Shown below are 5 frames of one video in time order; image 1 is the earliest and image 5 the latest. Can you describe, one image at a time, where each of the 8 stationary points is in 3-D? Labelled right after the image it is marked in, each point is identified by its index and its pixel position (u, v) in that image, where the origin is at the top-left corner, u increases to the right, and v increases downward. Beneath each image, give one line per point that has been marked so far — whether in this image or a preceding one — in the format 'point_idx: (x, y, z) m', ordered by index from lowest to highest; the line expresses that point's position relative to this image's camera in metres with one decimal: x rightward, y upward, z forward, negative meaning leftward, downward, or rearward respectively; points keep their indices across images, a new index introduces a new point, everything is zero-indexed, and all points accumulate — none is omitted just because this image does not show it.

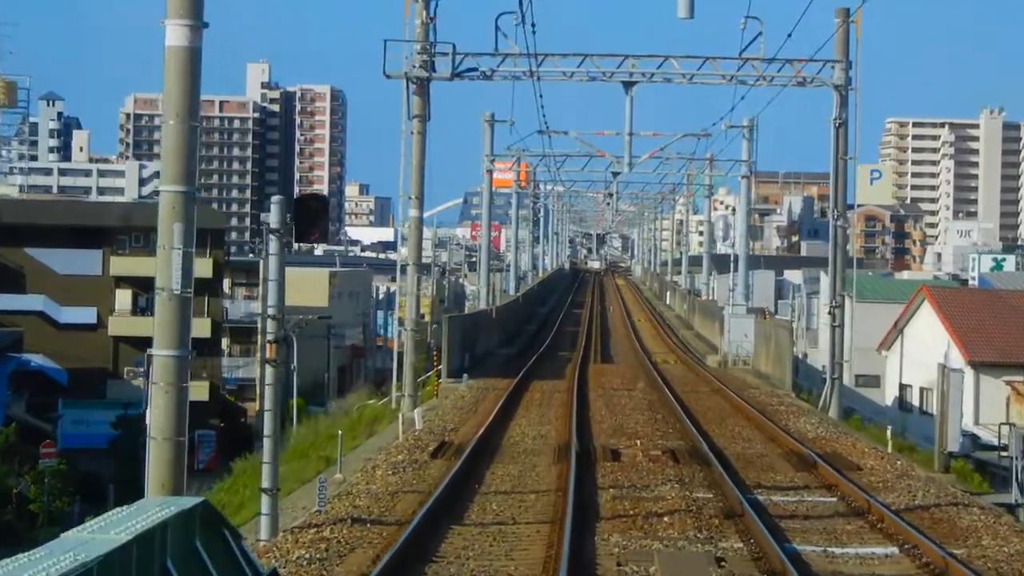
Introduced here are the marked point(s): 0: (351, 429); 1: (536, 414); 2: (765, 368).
0: (-1.1, -1.0, +14.4) m
1: (+0.1, -0.8, +13.0) m
2: (+2.3, -0.7, +19.4) m
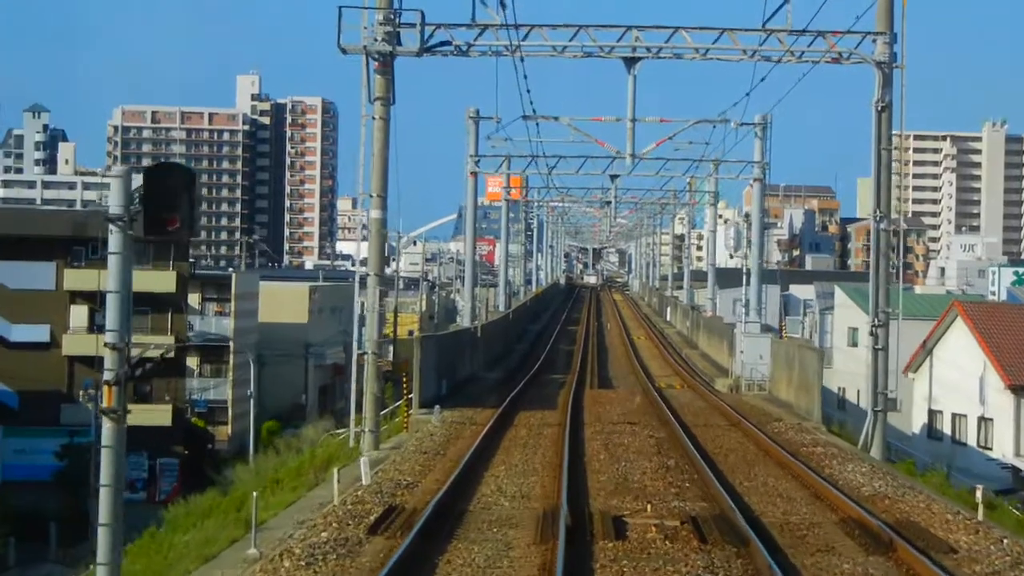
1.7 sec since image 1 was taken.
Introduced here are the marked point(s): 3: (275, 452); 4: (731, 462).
0: (-1.2, -1.1, +11.9) m
1: (0.0, -0.8, +10.5) m
2: (+2.2, -0.8, +16.9) m
3: (-1.7, -1.2, +15.5) m
4: (+1.1, -0.9, +10.8) m
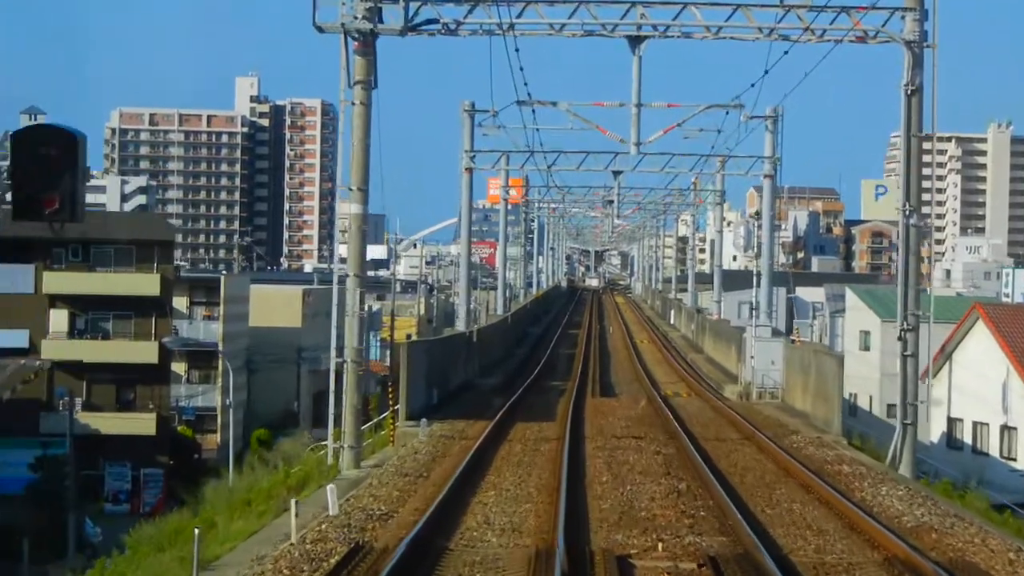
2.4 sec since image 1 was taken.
0: (-1.2, -1.1, +10.8) m
1: (0.0, -0.9, +9.4) m
2: (+2.1, -0.9, +15.8) m
3: (-1.8, -1.2, +14.4) m
4: (+1.1, -0.9, +9.6) m
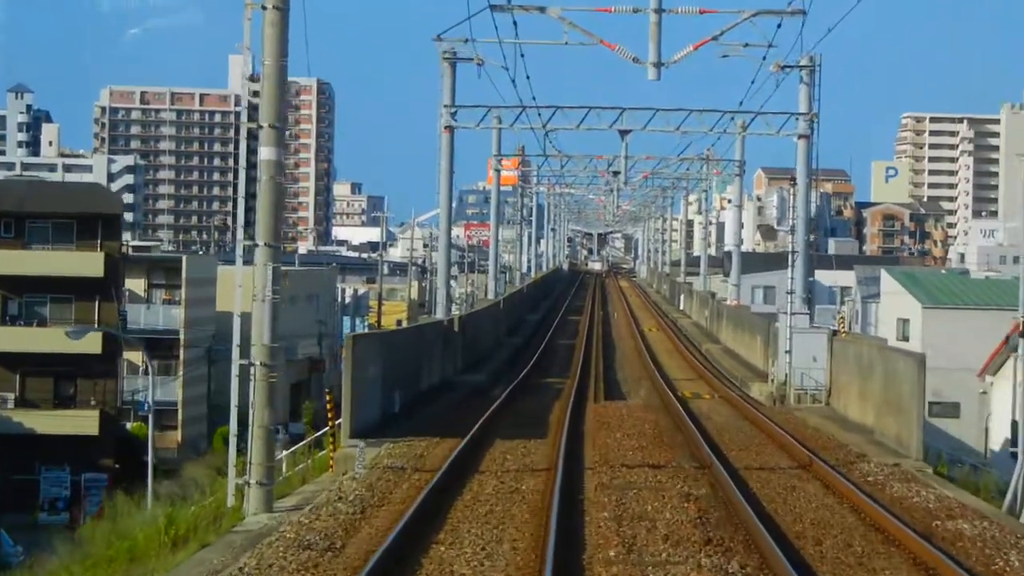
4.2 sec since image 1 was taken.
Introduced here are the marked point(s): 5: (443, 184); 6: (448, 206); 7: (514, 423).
0: (-1.4, -1.0, +7.5) m
1: (-0.1, -0.8, +6.1) m
2: (+2.0, -0.7, +12.5) m
3: (-1.9, -1.1, +11.1) m
4: (+0.9, -0.8, +6.3) m
5: (-0.6, +0.9, +18.6) m
6: (-0.5, +0.7, +18.4) m
7: (0.0, -0.8, +12.5) m
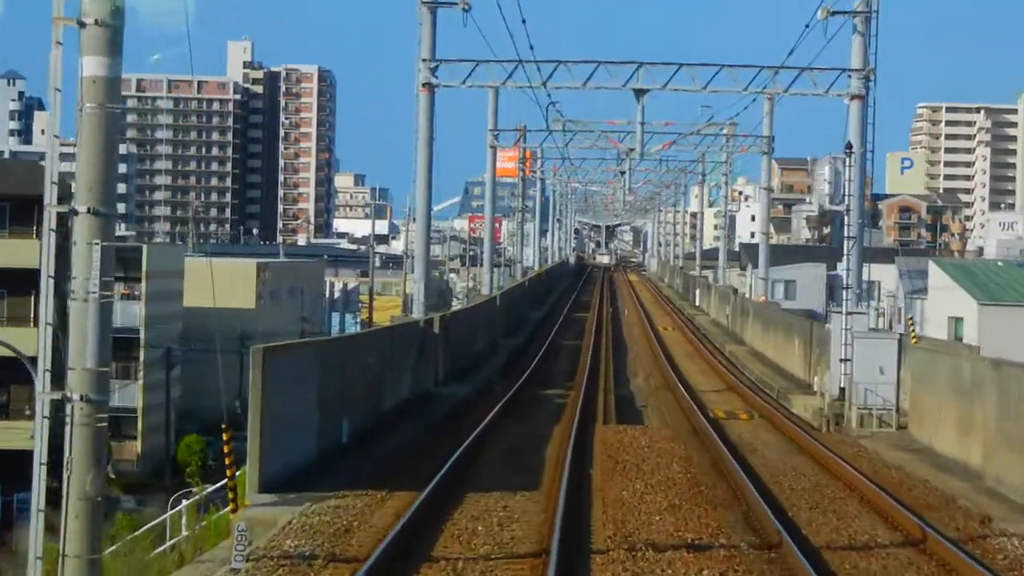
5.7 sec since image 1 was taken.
0: (-1.5, -1.0, +4.4) m
1: (-0.2, -0.8, +3.0) m
2: (+2.0, -0.7, +9.4) m
3: (-1.9, -1.1, +8.0) m
4: (+0.9, -0.8, +3.2) m
5: (-0.6, +0.9, +15.5) m
6: (-0.6, +0.8, +15.3) m
7: (-0.1, -0.8, +9.4) m
